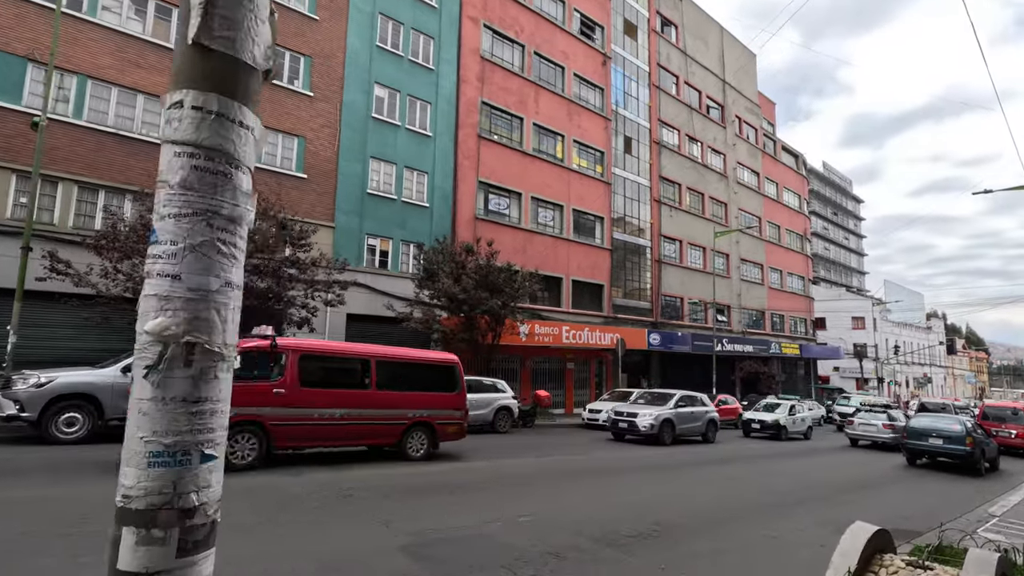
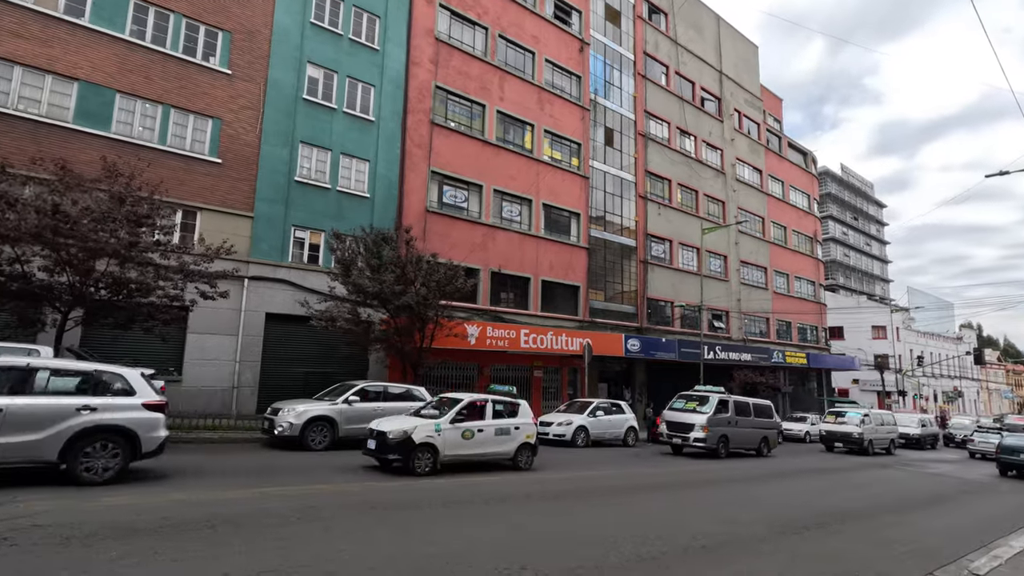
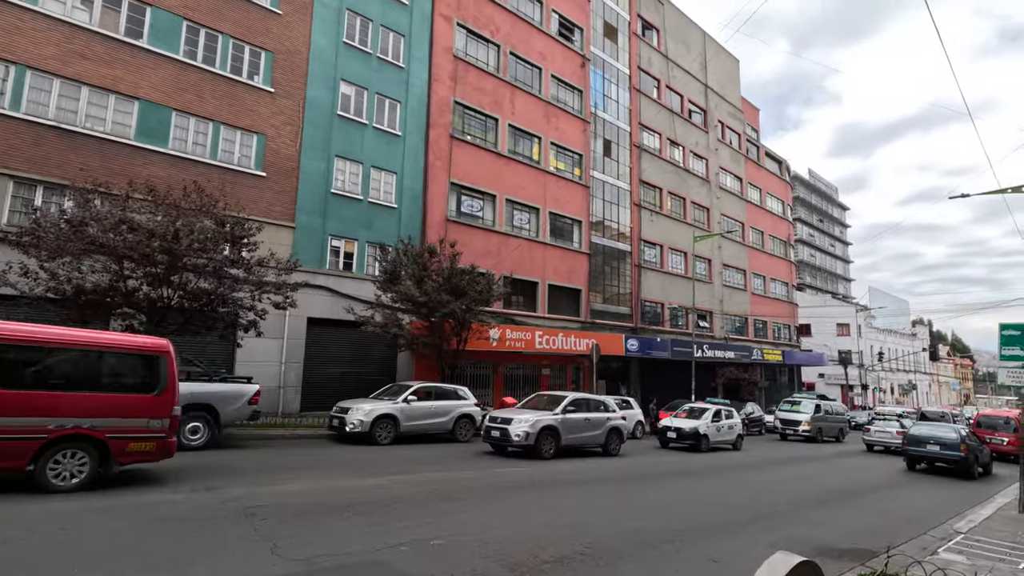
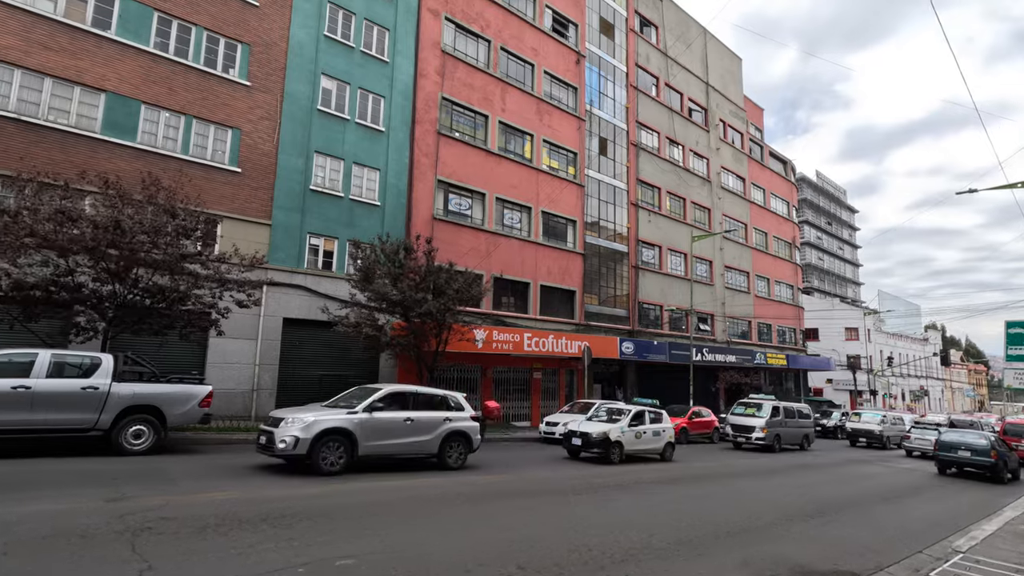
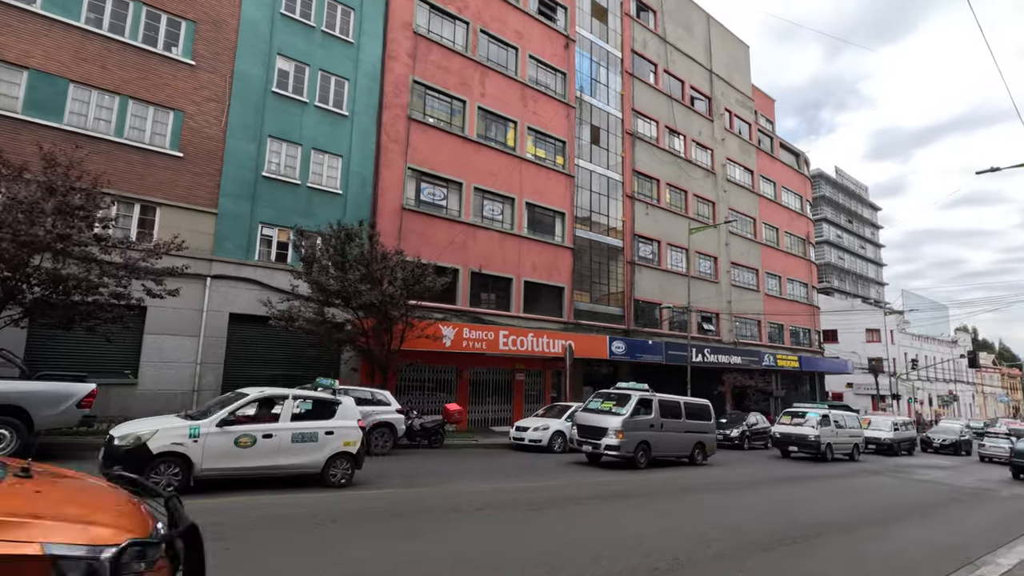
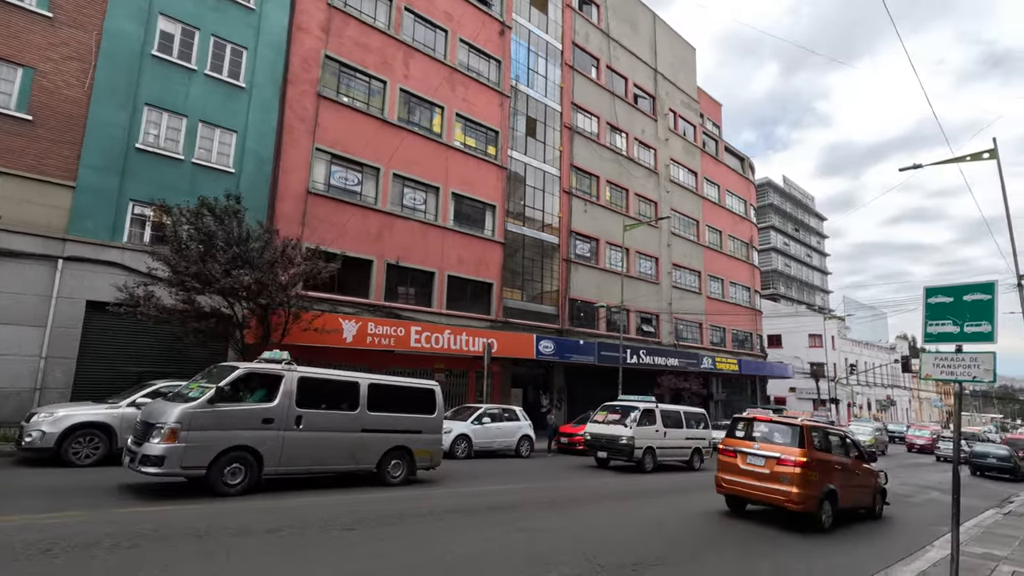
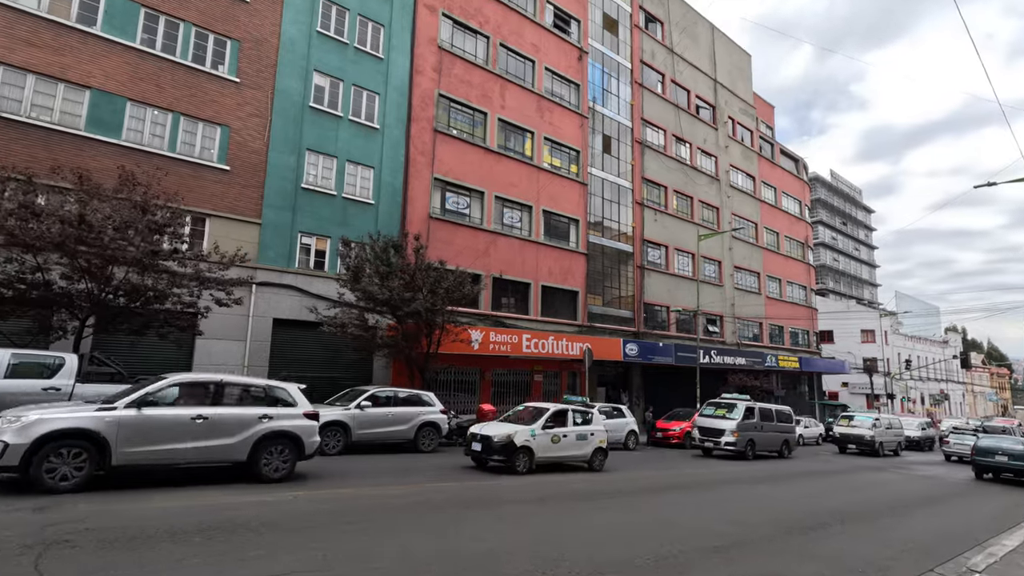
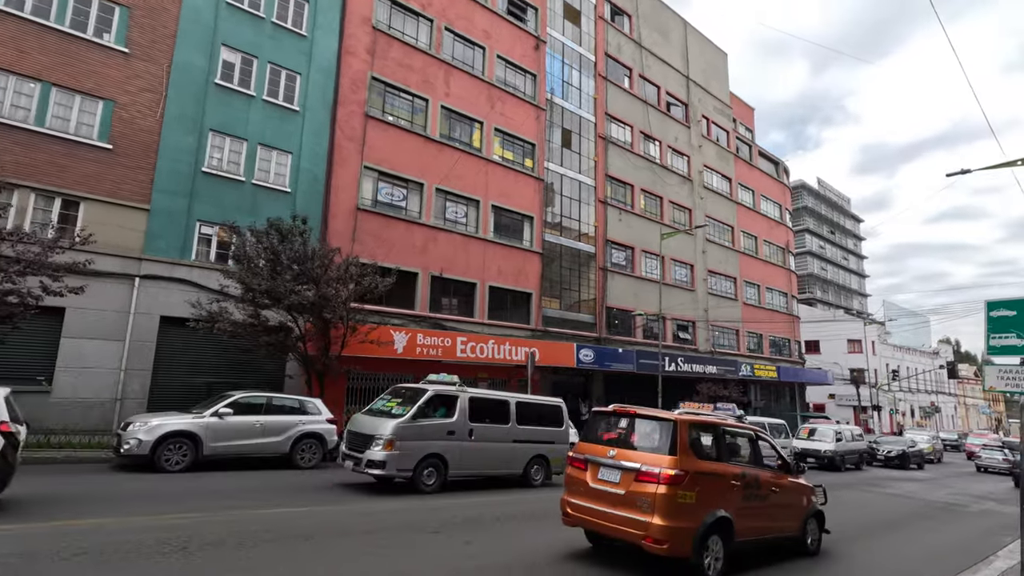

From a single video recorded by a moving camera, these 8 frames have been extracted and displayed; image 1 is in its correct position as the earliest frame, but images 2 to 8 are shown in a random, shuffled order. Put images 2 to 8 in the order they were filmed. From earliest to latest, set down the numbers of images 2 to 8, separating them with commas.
3, 4, 7, 2, 5, 8, 6
